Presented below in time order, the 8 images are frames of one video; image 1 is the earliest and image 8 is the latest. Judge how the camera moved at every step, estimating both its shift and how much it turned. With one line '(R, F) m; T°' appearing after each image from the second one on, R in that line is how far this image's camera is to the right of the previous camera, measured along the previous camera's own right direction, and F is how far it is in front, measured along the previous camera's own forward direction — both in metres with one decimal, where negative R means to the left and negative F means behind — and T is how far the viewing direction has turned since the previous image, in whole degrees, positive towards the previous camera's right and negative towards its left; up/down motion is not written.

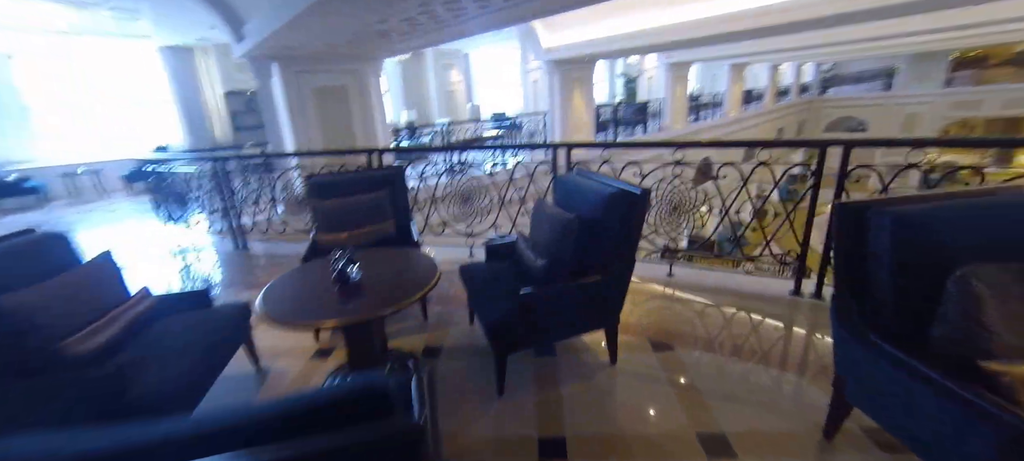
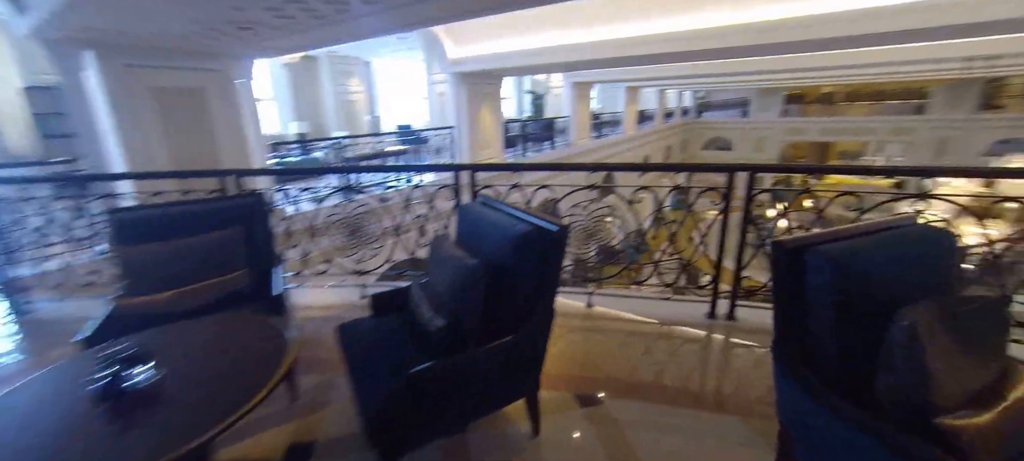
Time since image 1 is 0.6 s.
(+0.1, +0.3) m; +13°
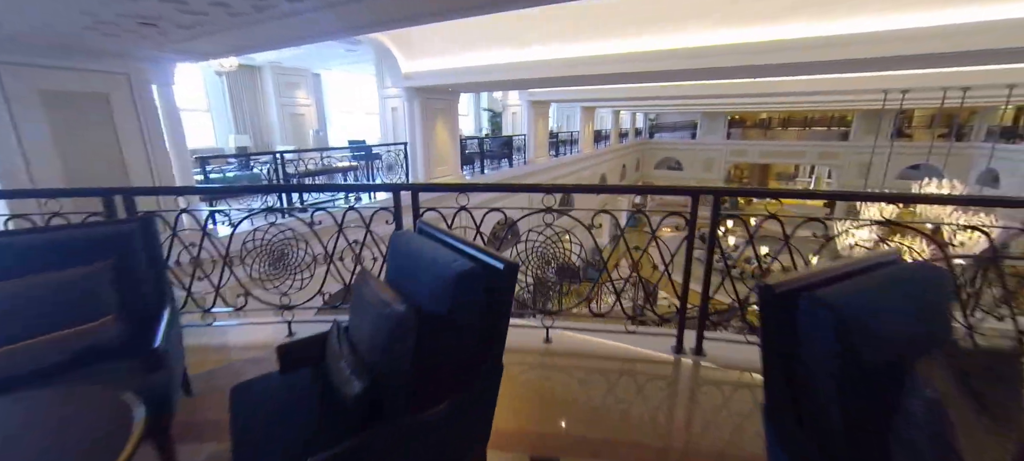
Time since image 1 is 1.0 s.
(+0.1, +0.2) m; +6°
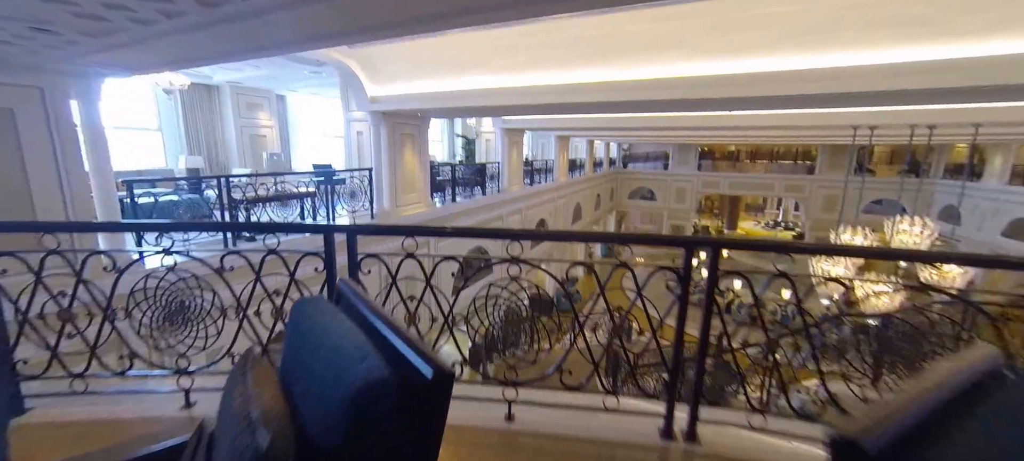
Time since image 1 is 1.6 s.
(+0.1, +0.3) m; +3°
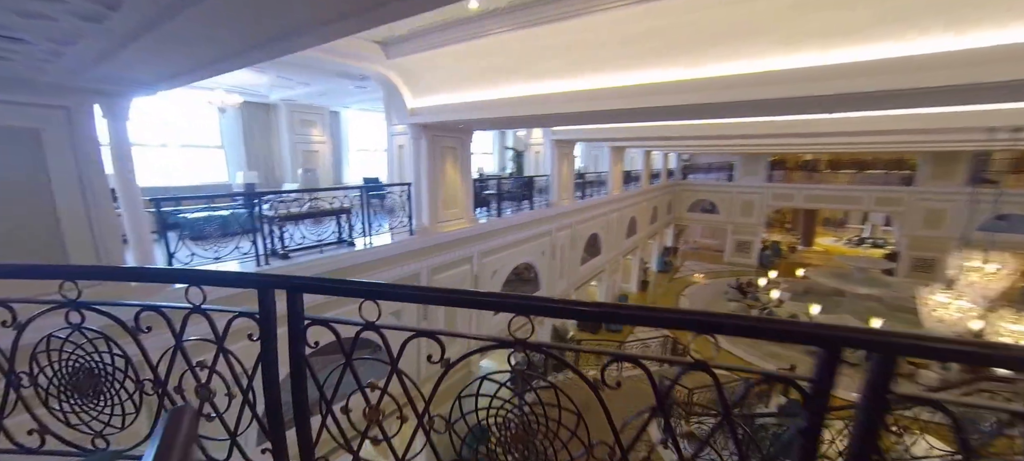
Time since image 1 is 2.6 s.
(+0.1, +0.6) m; -8°
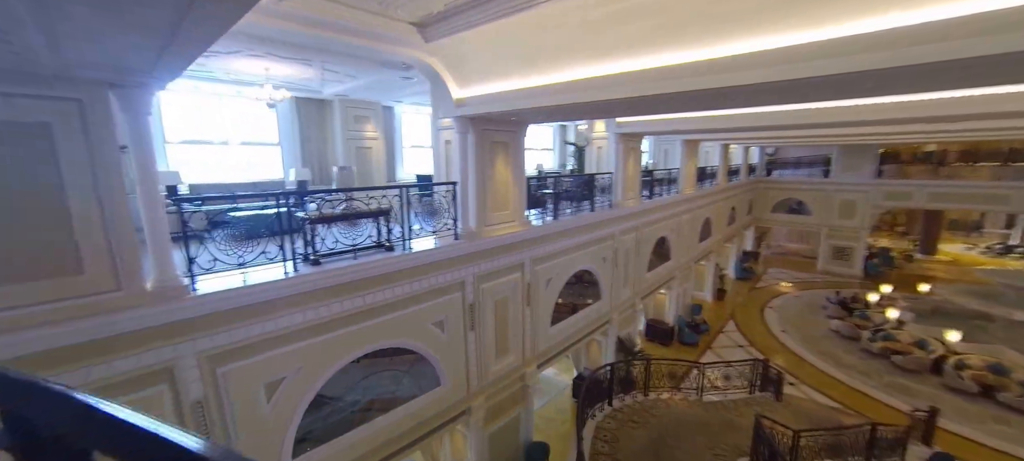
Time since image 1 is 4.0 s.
(+0.1, +0.7) m; -9°
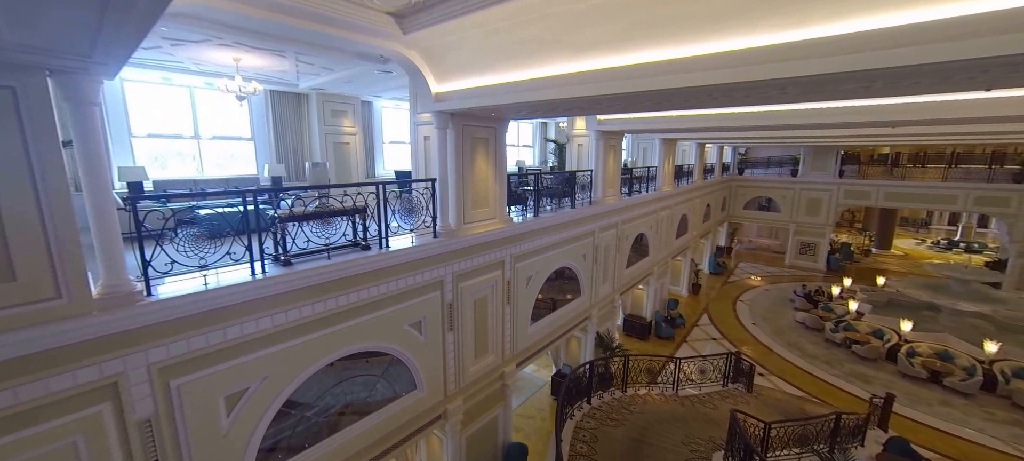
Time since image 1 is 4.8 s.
(0.0, +0.1) m; +3°
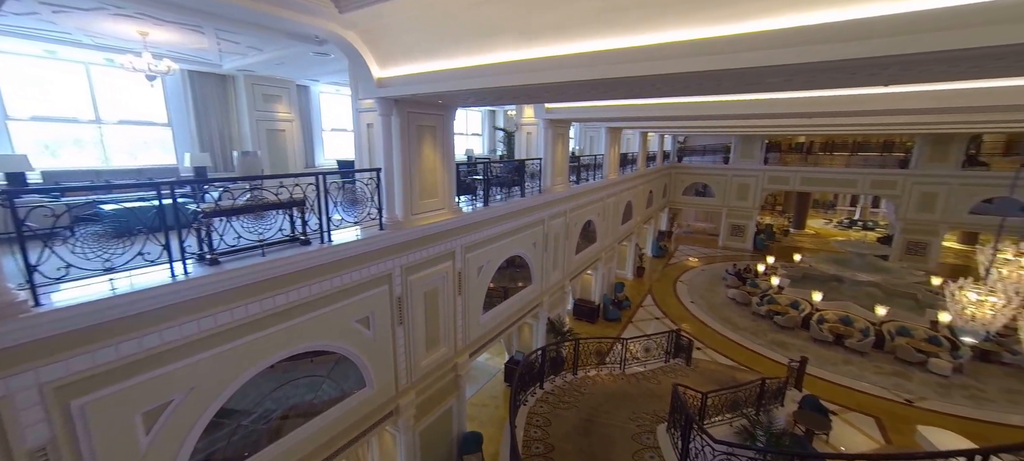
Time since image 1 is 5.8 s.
(0.0, 0.0) m; +7°
